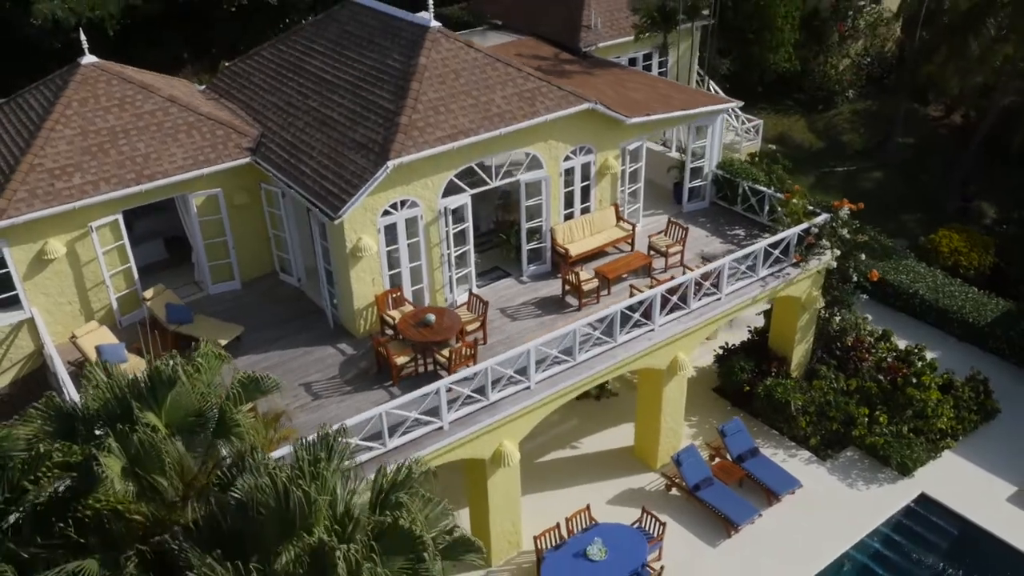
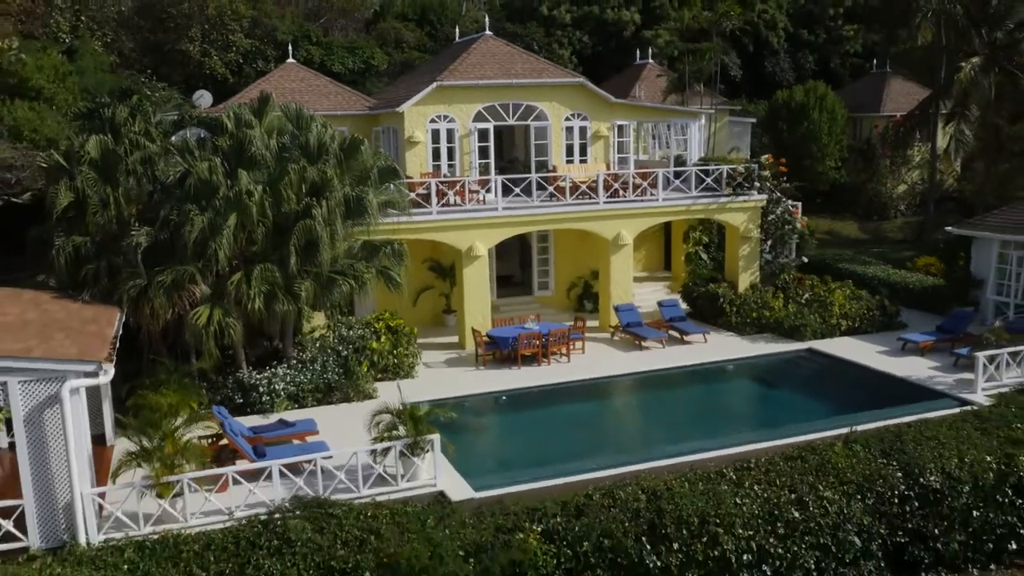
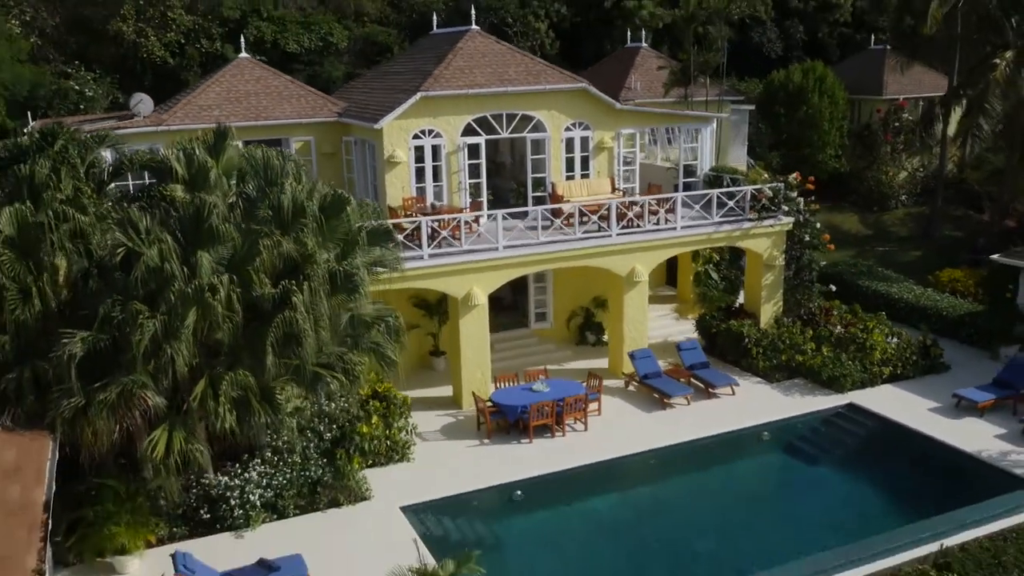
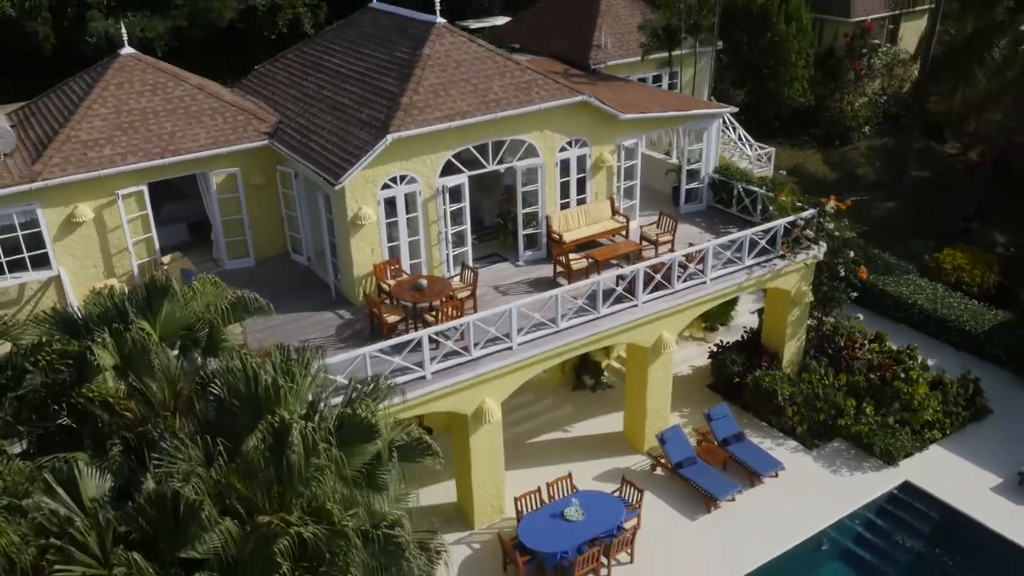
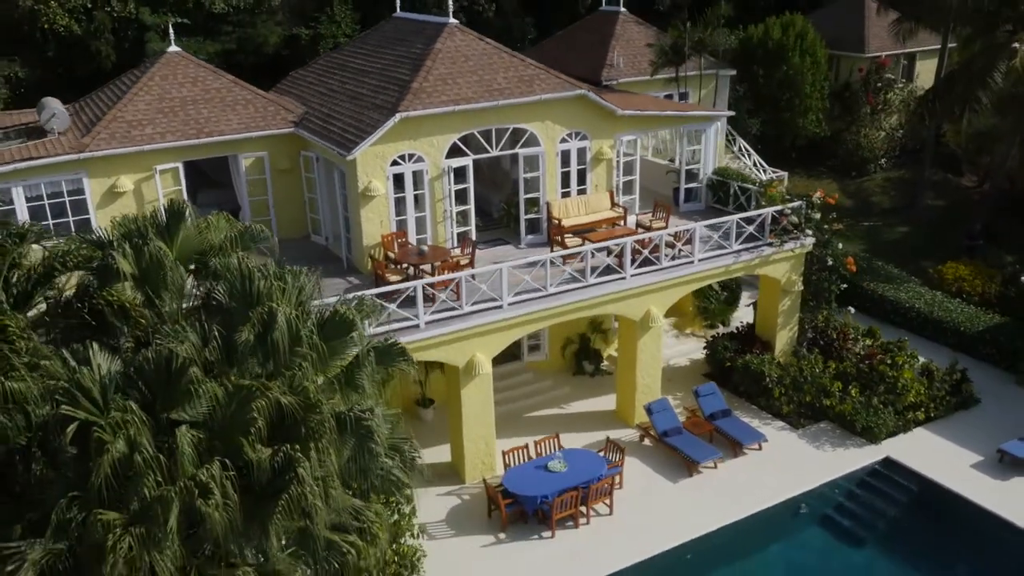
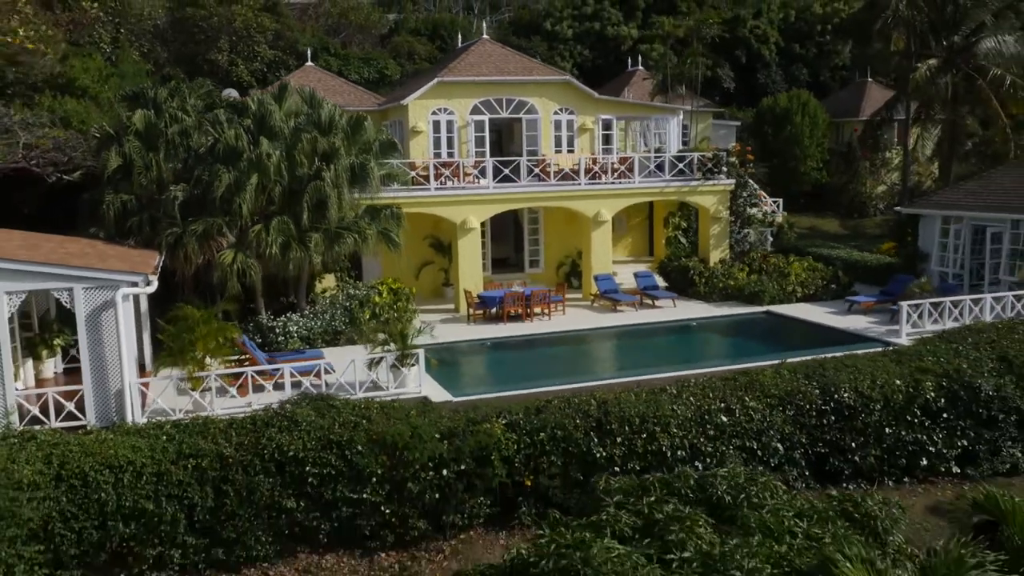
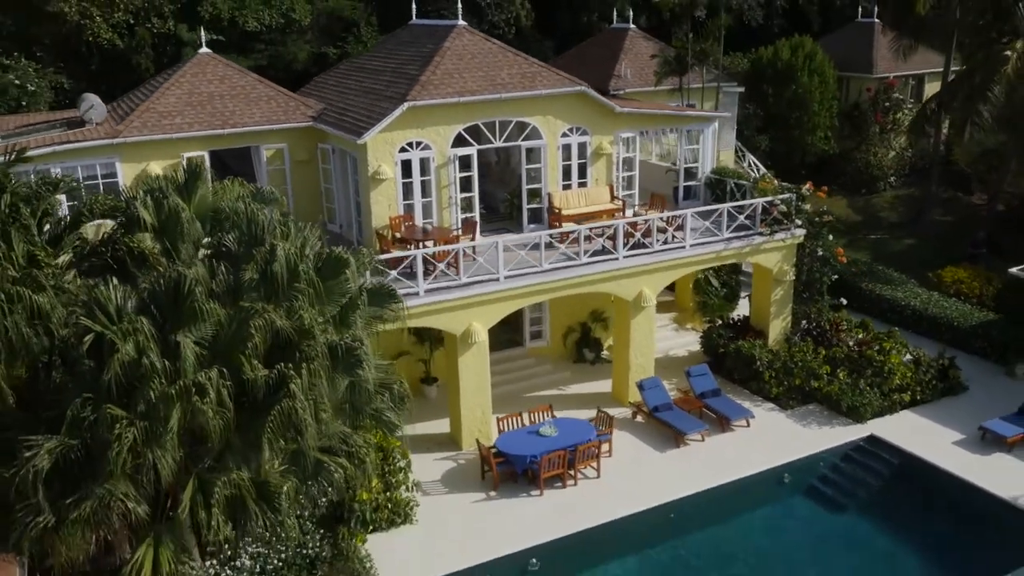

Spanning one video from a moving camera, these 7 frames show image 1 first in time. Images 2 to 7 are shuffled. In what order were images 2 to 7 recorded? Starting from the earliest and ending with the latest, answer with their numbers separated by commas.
4, 5, 7, 3, 2, 6
